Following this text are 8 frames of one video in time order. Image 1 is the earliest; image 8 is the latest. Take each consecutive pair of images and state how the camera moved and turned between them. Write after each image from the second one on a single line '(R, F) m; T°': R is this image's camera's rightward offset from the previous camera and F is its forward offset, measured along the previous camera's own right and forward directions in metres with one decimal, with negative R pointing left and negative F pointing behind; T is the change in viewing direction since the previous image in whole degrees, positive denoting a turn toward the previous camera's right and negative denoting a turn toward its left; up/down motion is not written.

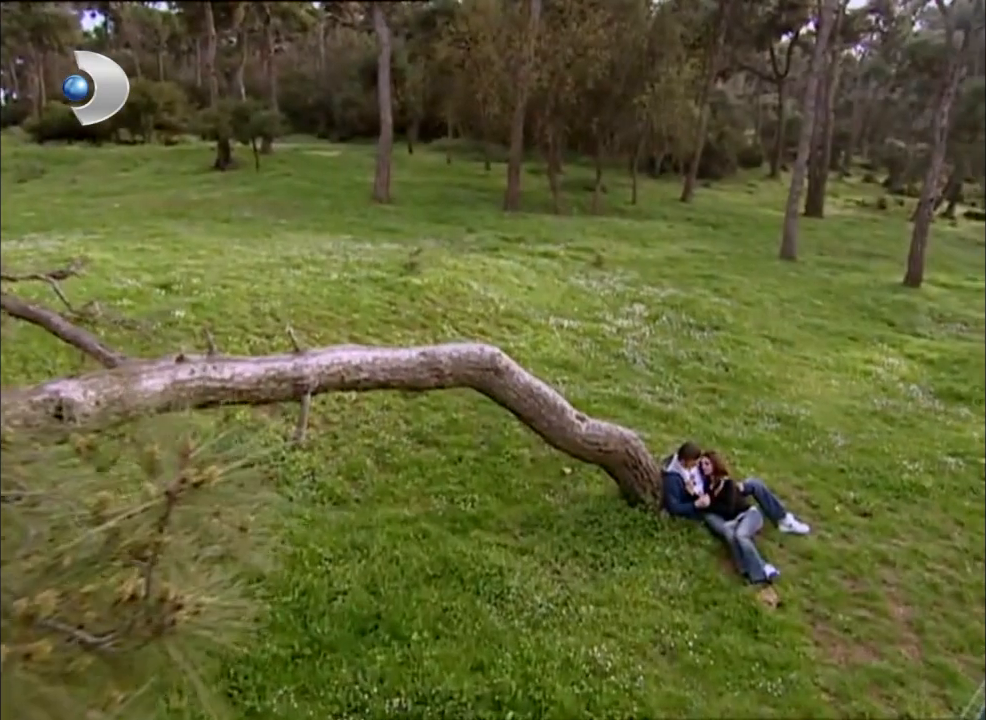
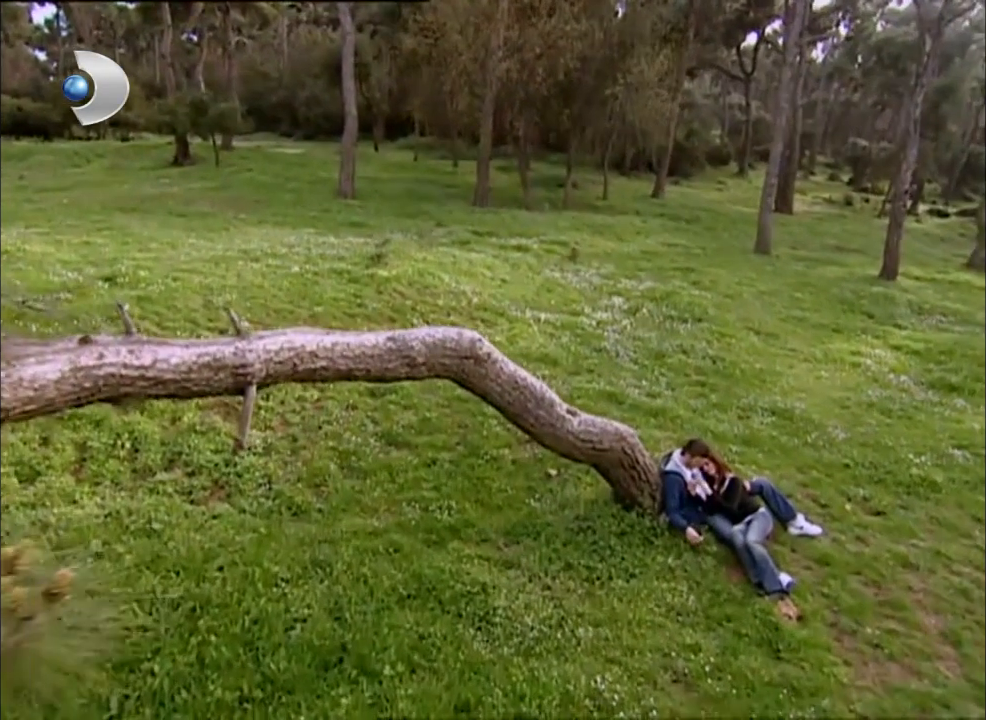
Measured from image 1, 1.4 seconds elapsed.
(-0.1, +0.8) m; +2°
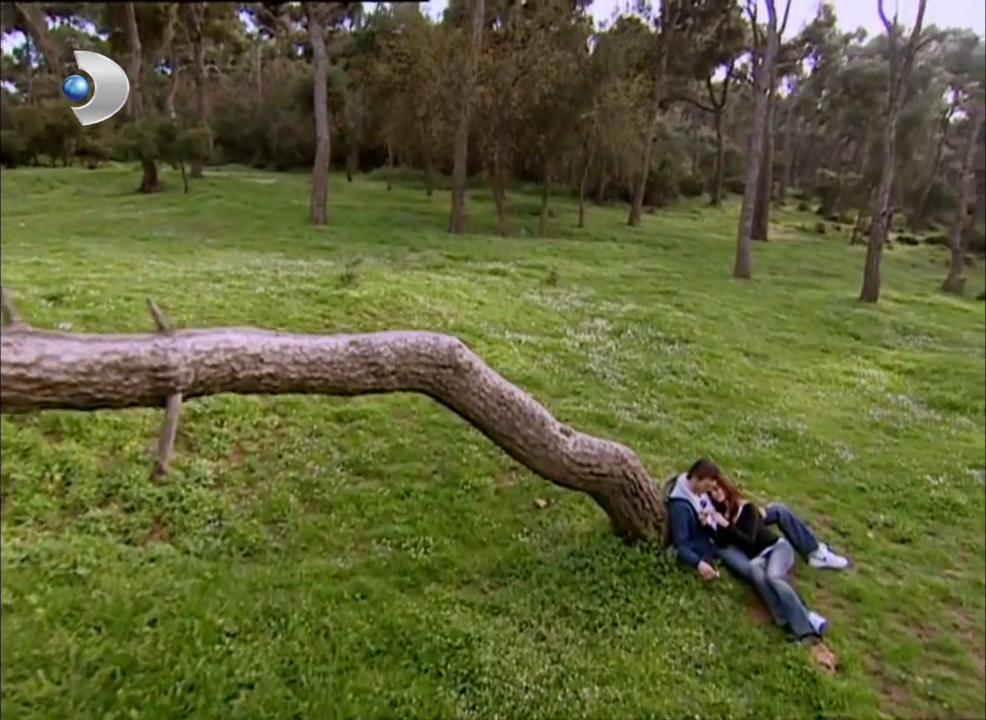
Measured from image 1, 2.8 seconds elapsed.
(0.0, +0.8) m; +2°
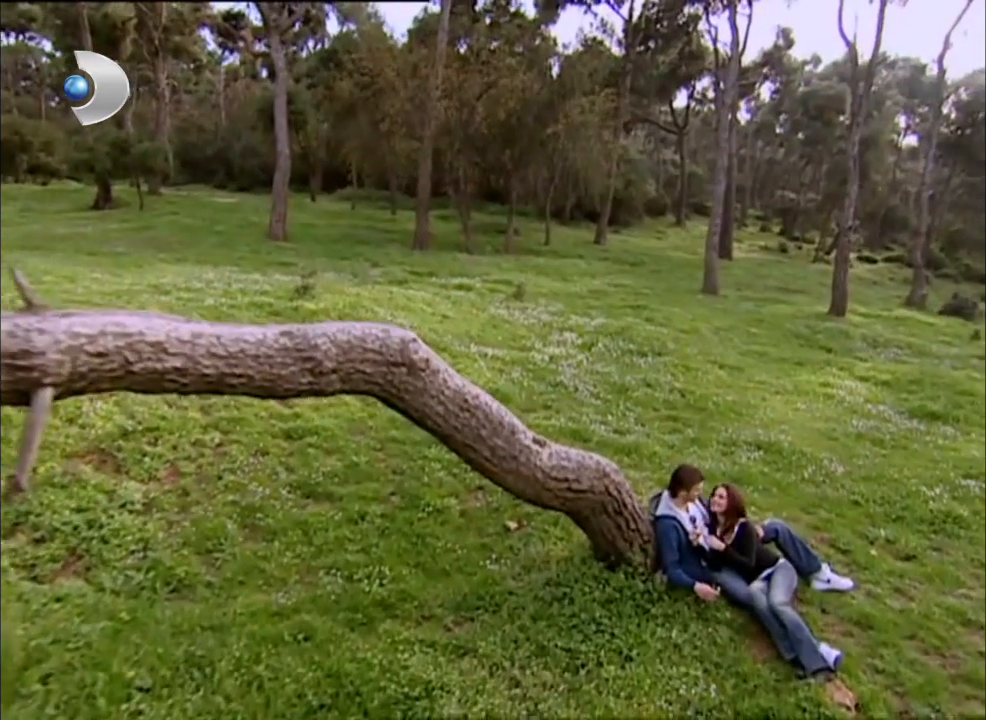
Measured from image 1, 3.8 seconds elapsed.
(0.0, +0.7) m; +3°
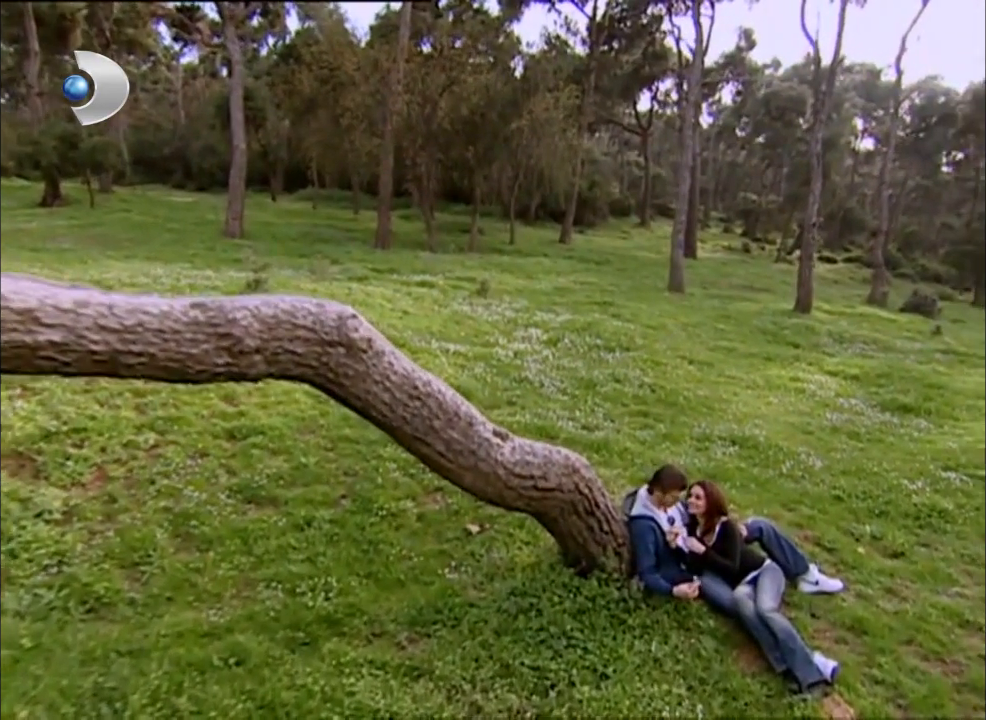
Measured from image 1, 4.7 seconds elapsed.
(+0.1, +0.5) m; +3°
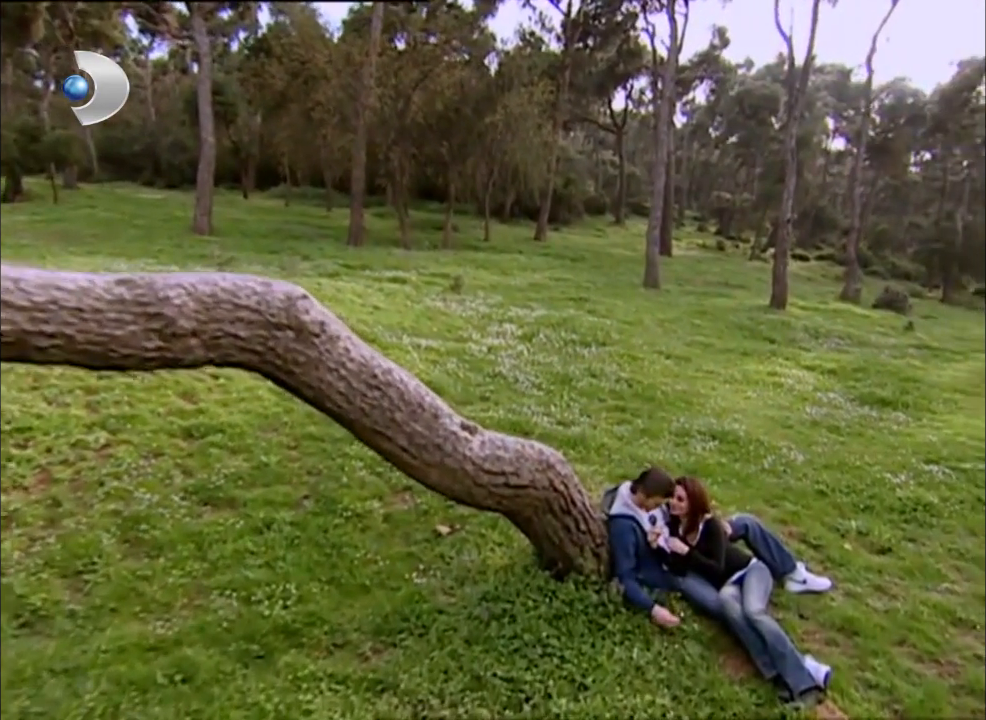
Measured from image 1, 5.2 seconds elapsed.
(0.0, +0.3) m; +2°
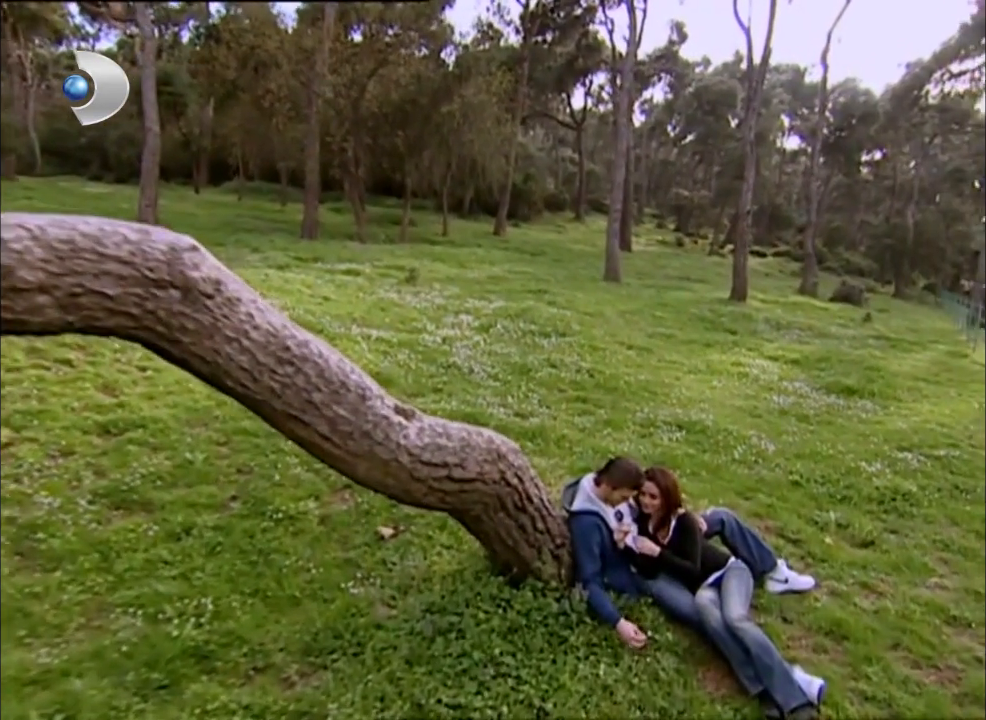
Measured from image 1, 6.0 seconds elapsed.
(+0.1, +0.6) m; +3°
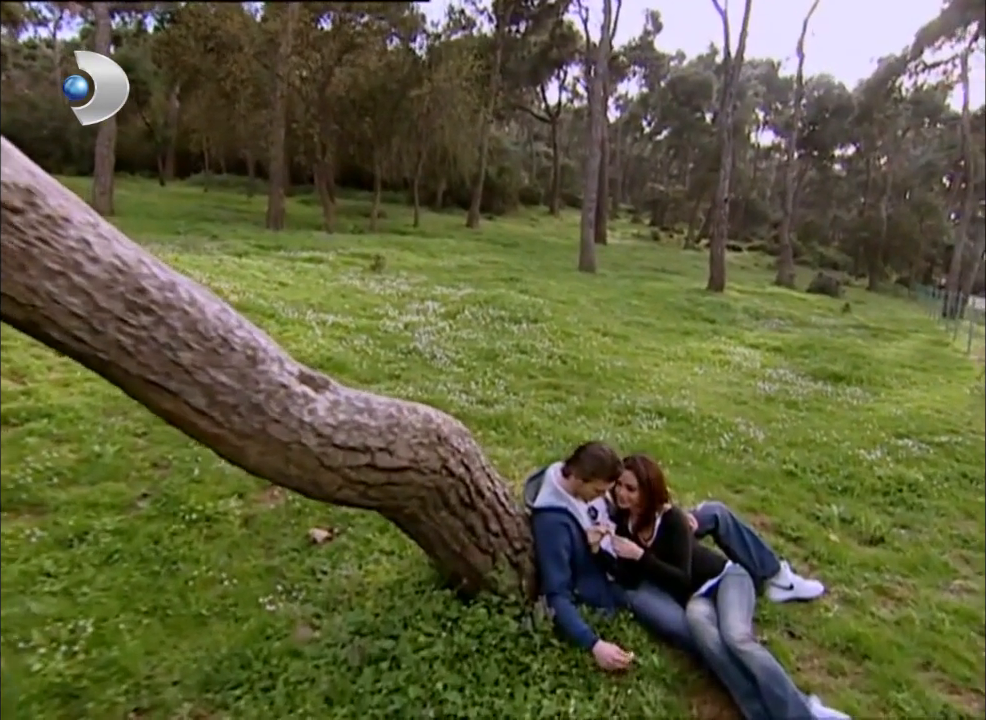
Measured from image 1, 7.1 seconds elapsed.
(+0.1, +0.7) m; +2°
